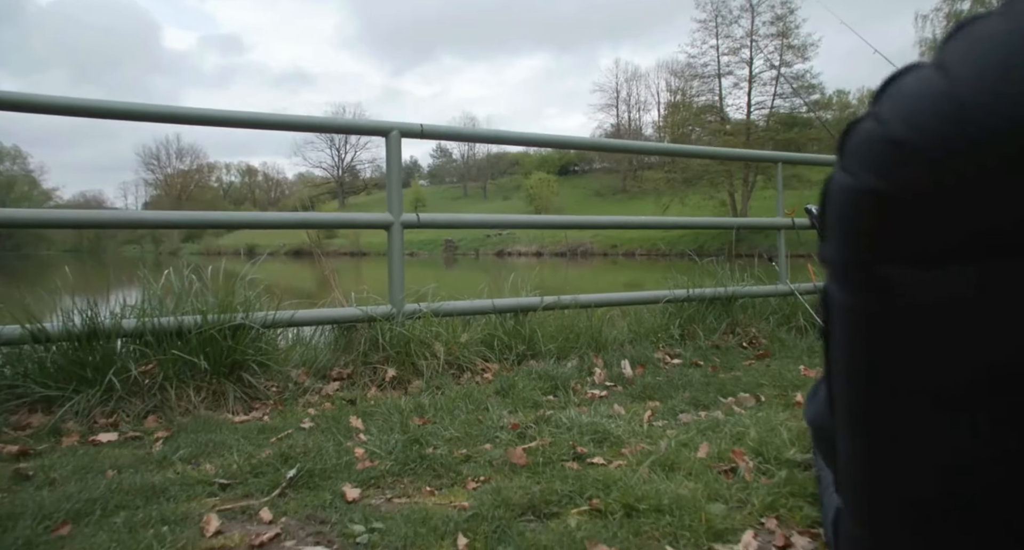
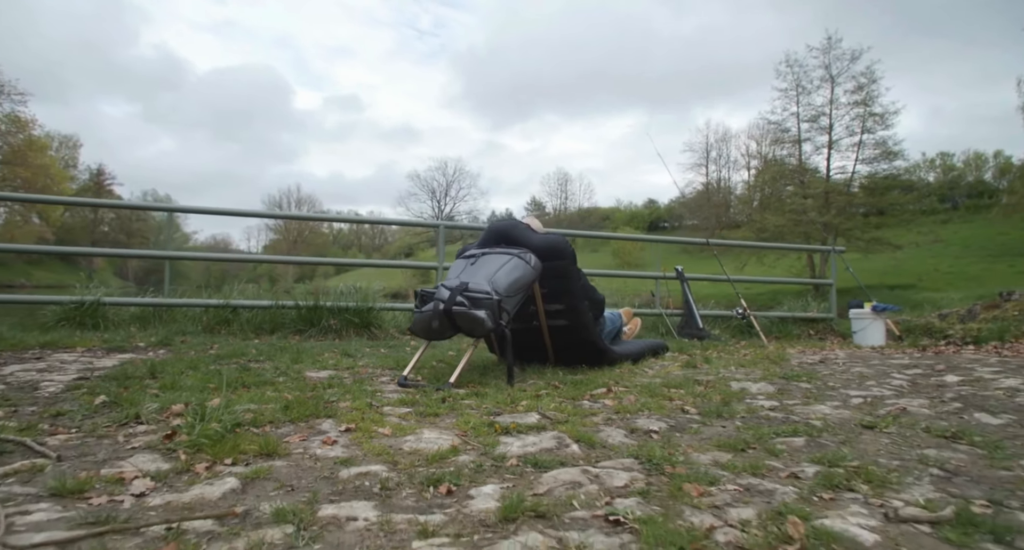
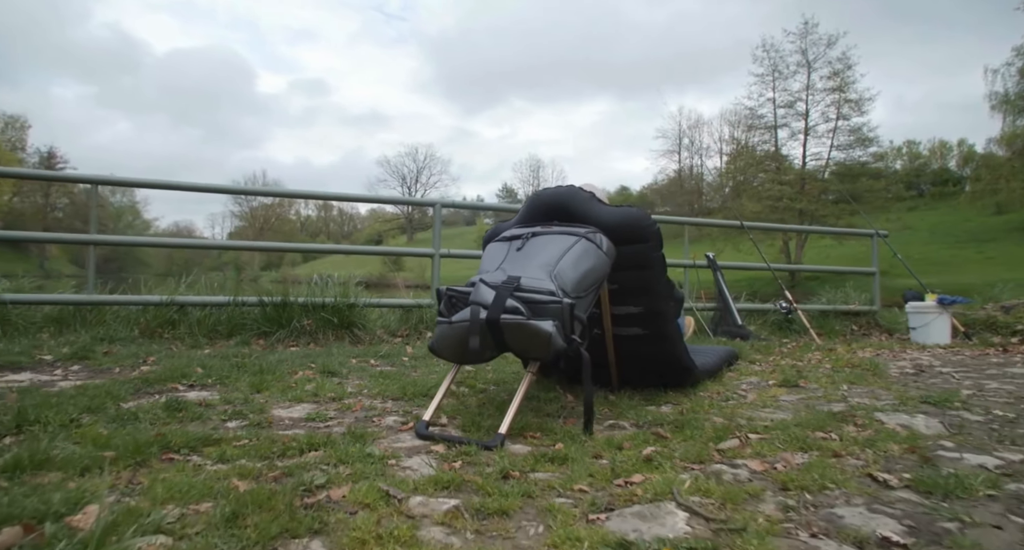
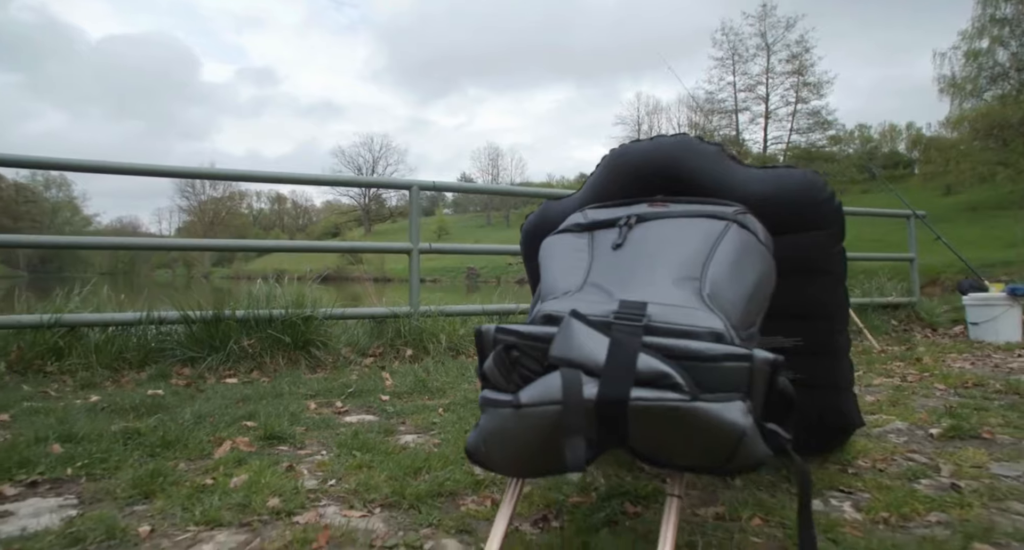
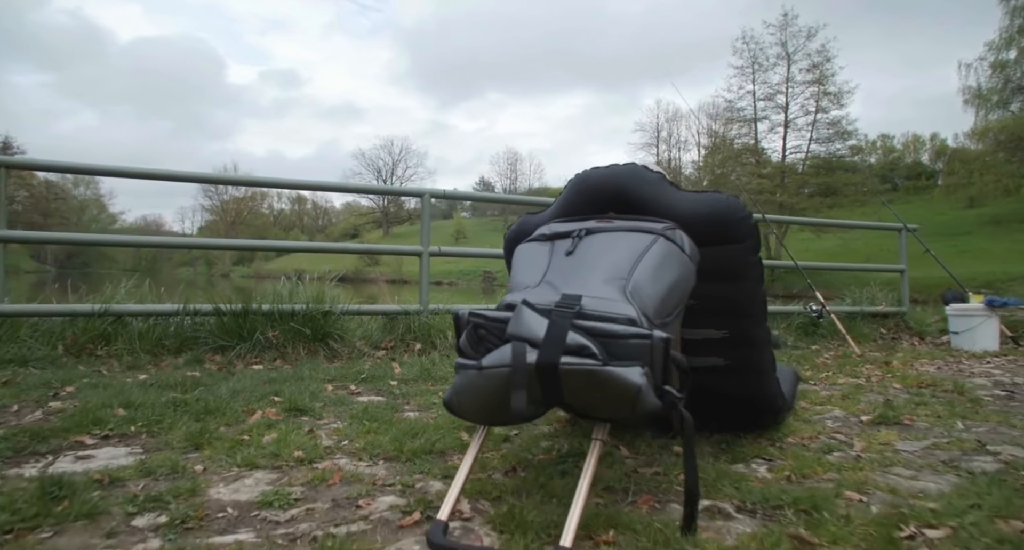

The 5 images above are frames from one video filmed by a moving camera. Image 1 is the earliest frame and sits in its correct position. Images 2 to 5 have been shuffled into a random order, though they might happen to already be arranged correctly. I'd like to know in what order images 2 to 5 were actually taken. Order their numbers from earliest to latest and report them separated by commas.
4, 5, 3, 2
